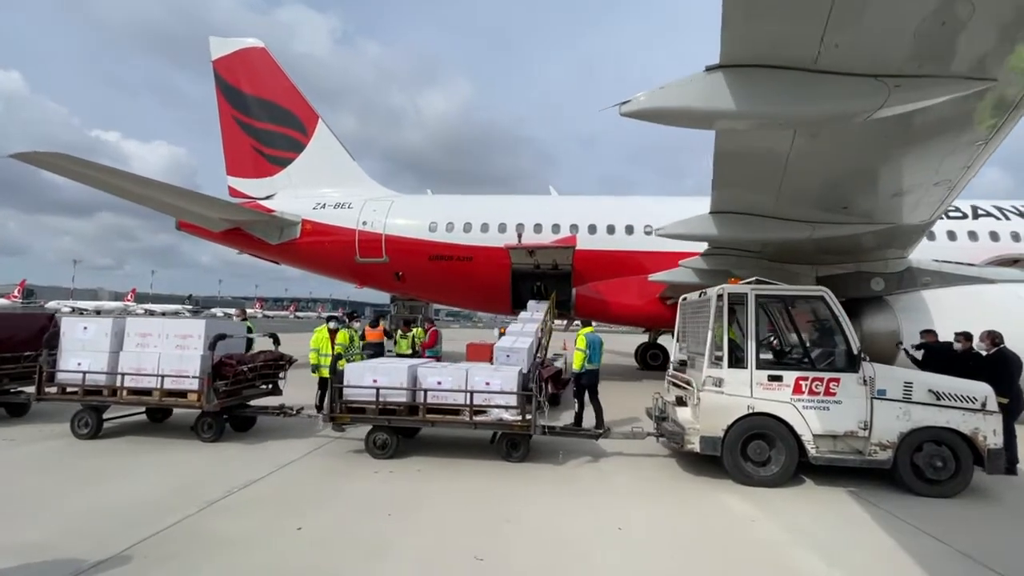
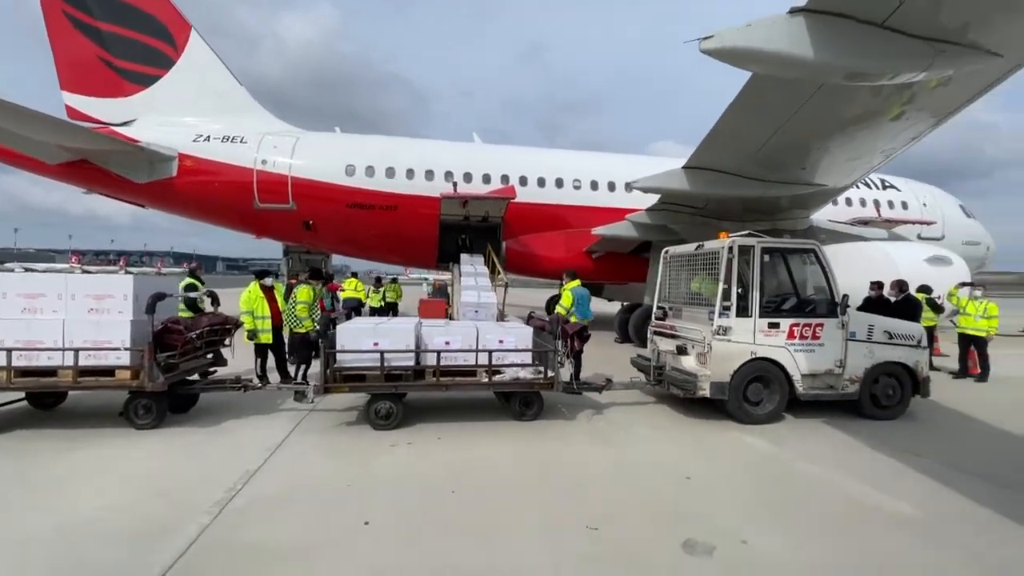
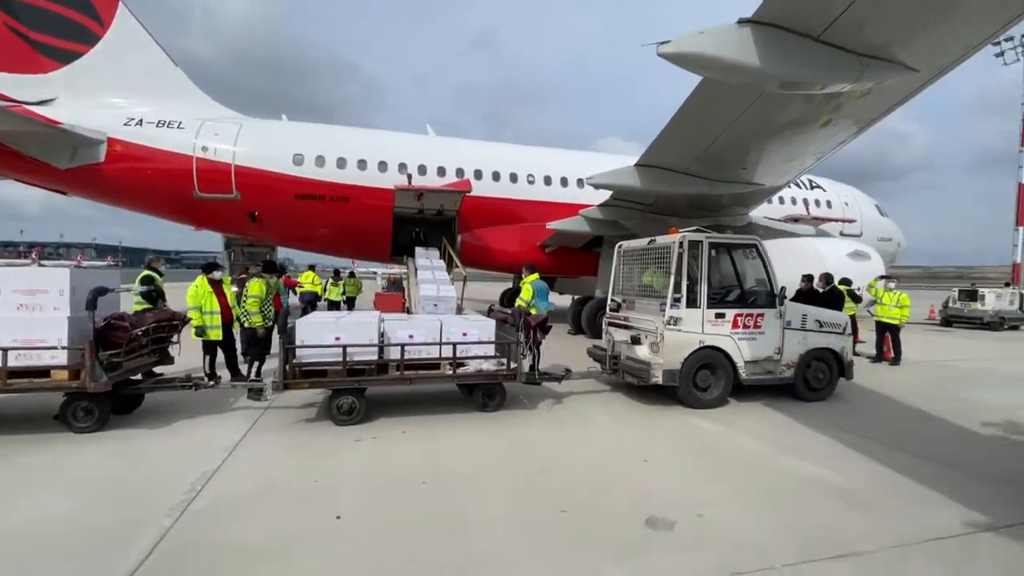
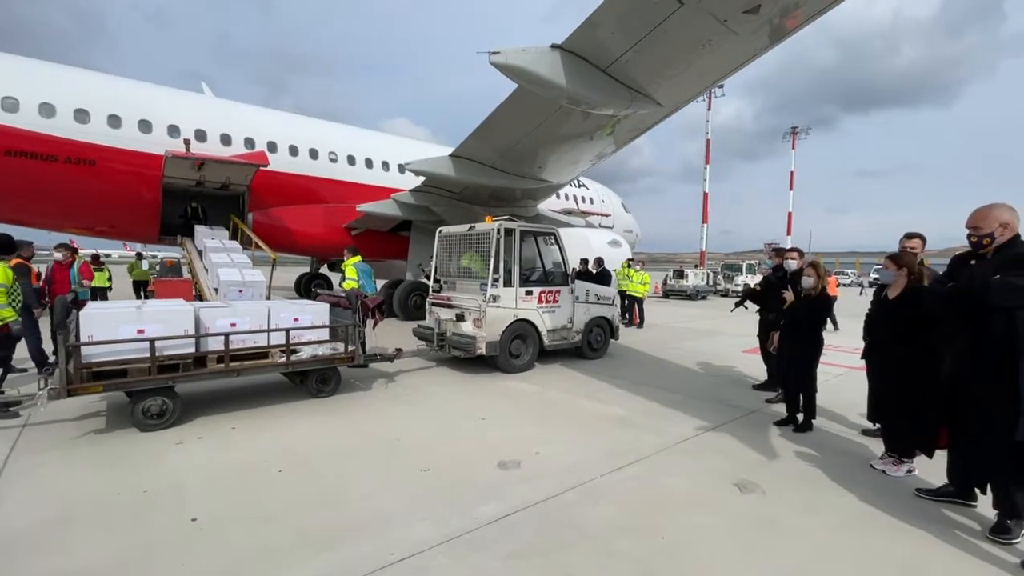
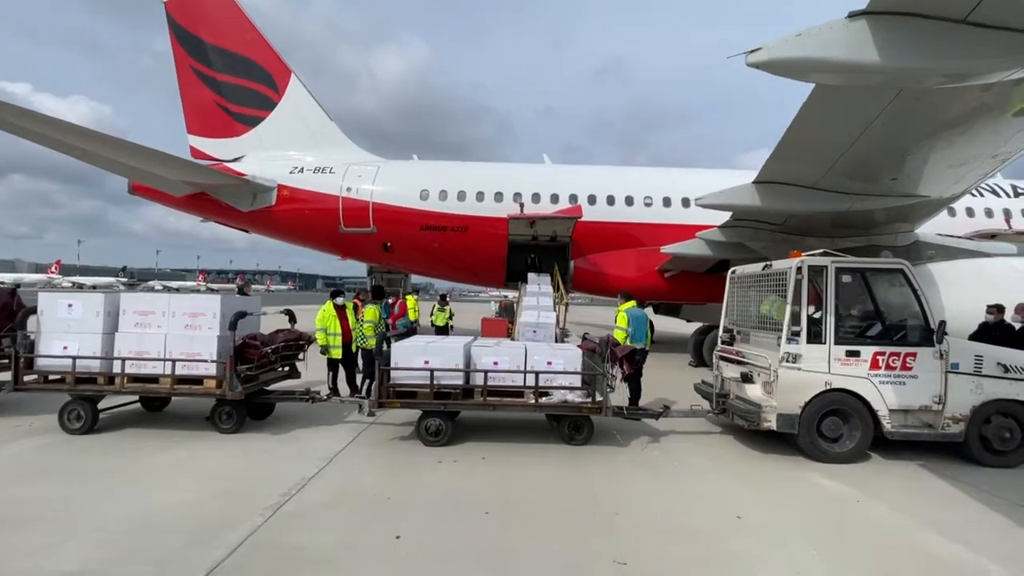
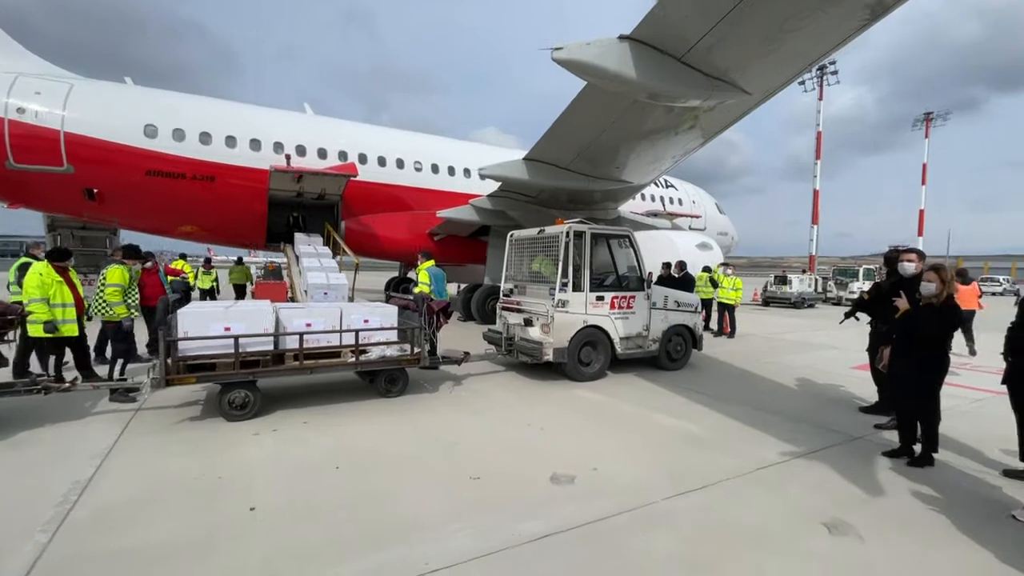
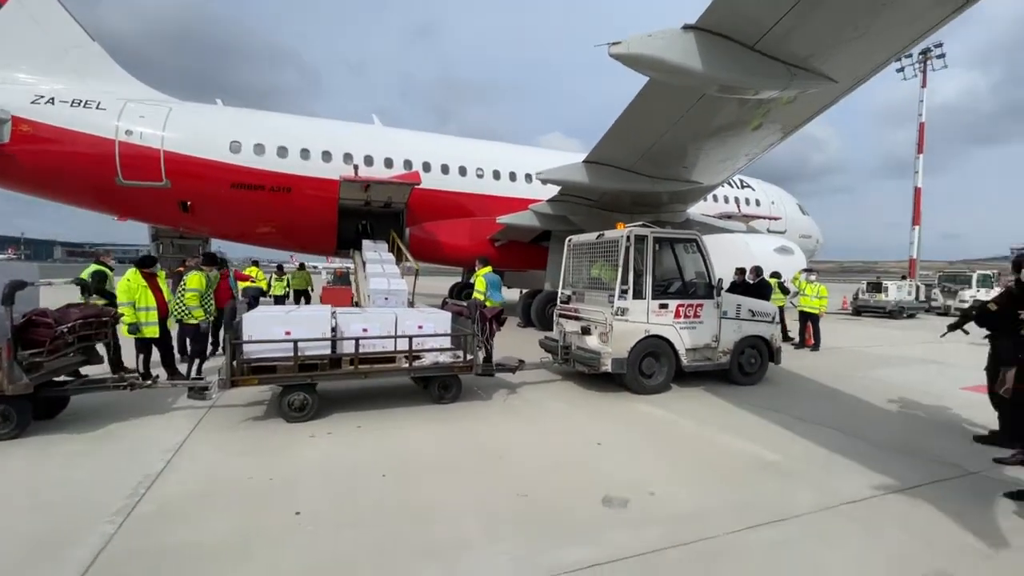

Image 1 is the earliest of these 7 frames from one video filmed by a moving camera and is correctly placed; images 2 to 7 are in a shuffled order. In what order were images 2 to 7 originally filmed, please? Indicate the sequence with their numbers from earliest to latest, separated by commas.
5, 2, 3, 7, 6, 4
